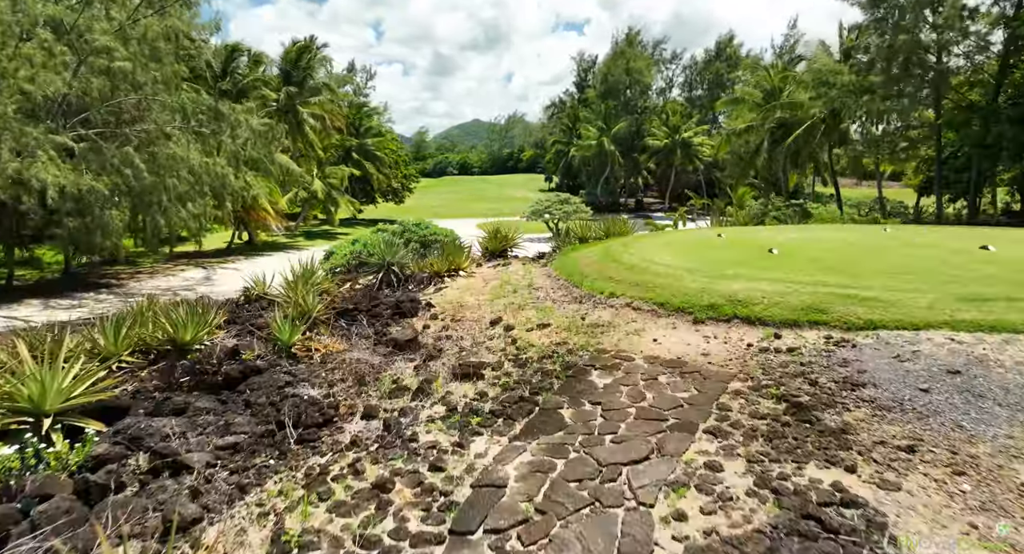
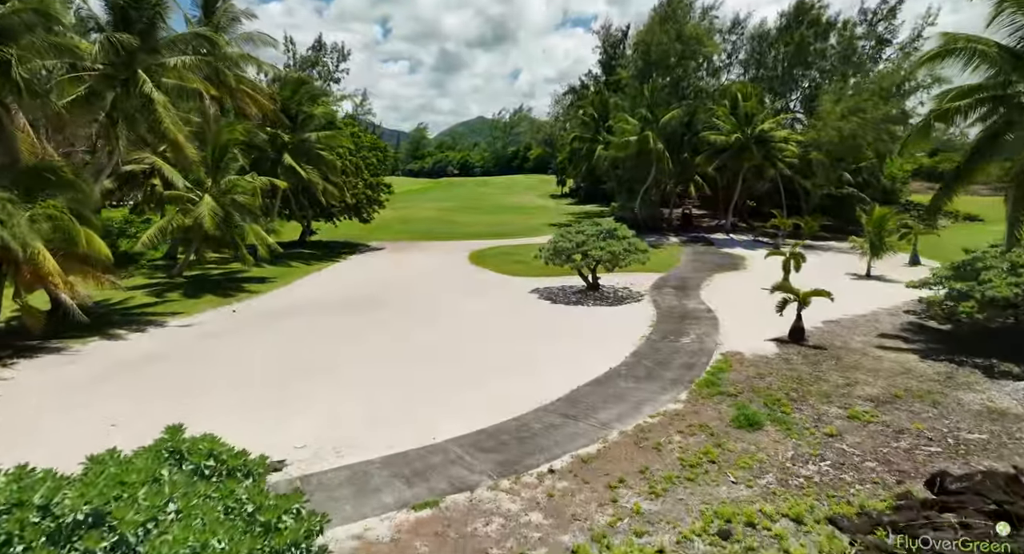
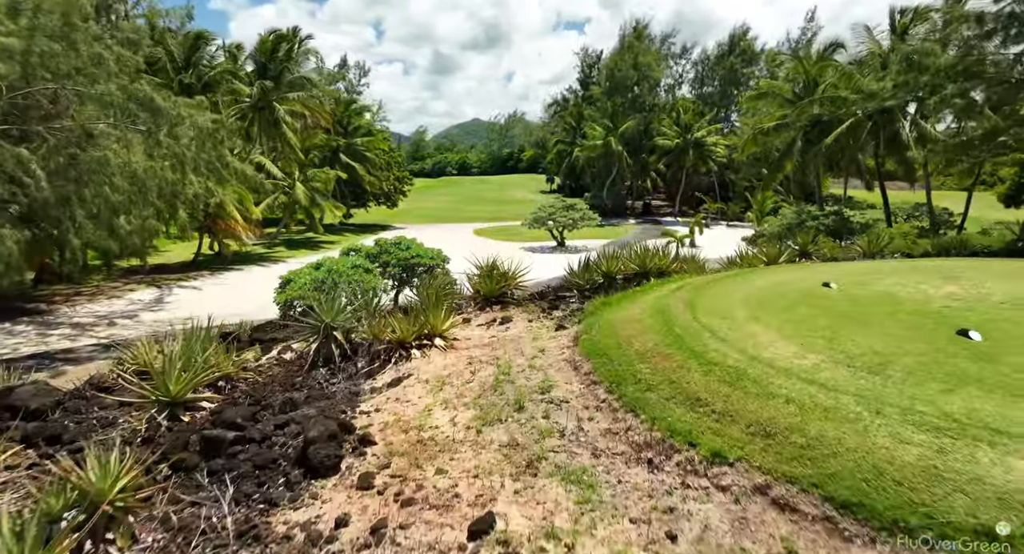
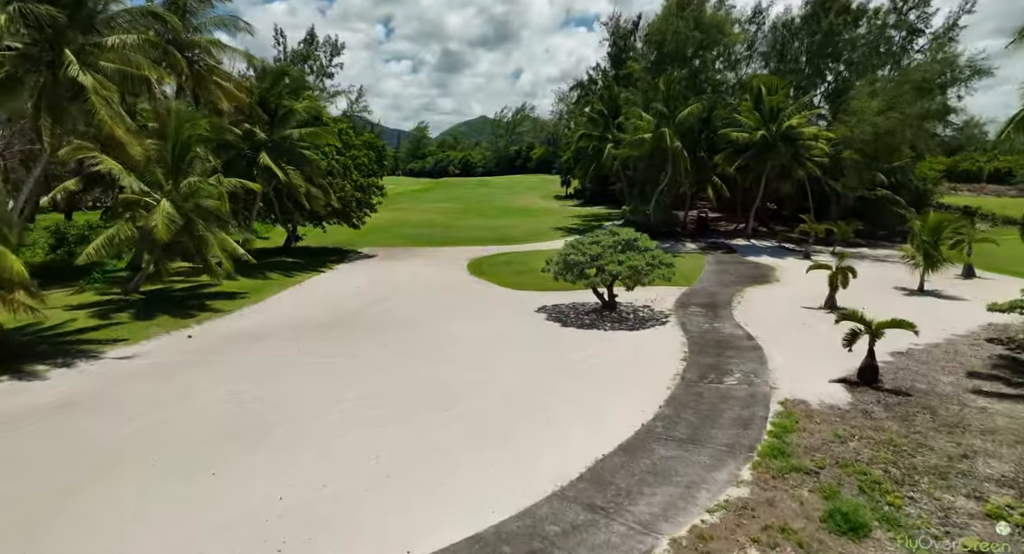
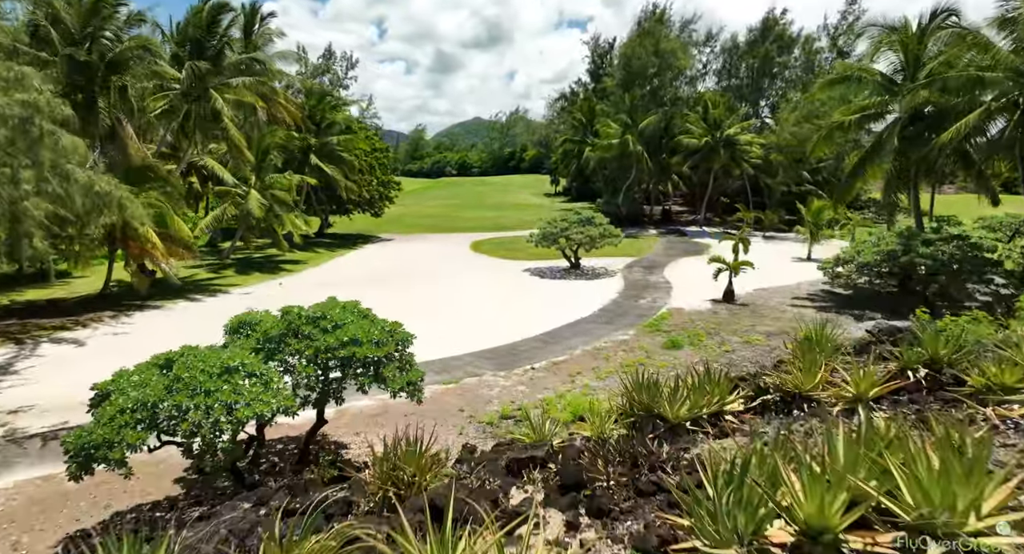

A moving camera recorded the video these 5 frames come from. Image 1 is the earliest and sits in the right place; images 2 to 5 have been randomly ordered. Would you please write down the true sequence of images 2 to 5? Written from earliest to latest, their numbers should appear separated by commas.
3, 5, 2, 4
